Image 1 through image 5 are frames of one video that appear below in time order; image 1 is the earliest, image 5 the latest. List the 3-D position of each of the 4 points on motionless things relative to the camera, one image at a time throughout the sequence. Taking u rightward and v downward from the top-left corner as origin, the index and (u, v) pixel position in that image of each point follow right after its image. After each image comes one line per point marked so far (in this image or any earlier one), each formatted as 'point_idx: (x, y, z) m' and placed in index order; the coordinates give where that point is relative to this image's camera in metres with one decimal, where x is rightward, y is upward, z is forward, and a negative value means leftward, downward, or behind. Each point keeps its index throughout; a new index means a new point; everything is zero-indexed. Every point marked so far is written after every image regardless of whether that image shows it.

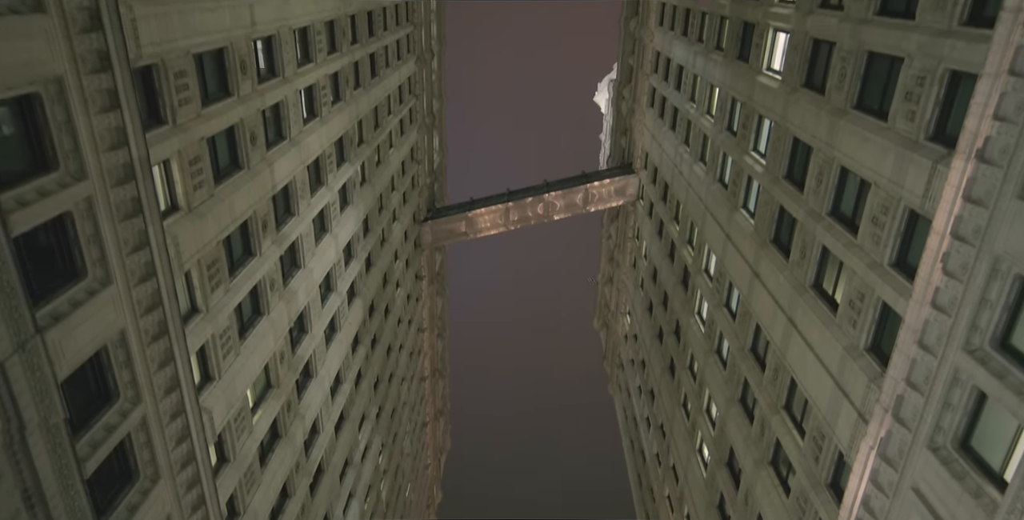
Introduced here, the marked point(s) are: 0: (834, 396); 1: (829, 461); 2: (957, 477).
0: (+8.8, -3.7, +19.1) m
1: (+9.1, -5.7, +20.0) m
2: (+8.6, -4.2, +13.6) m
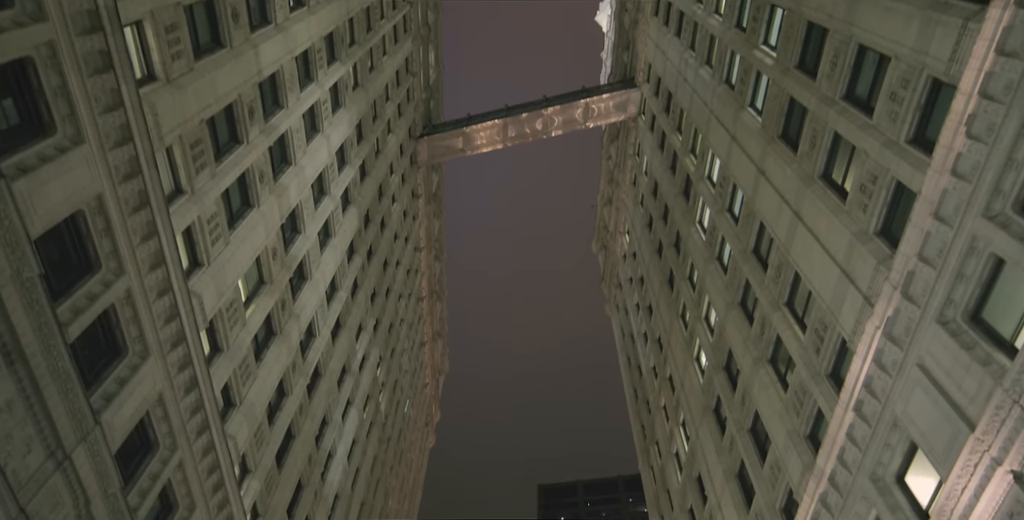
0: (+8.7, -0.6, +18.6) m
1: (+9.0, -2.5, +19.7) m
2: (+8.6, -1.7, +13.2) m
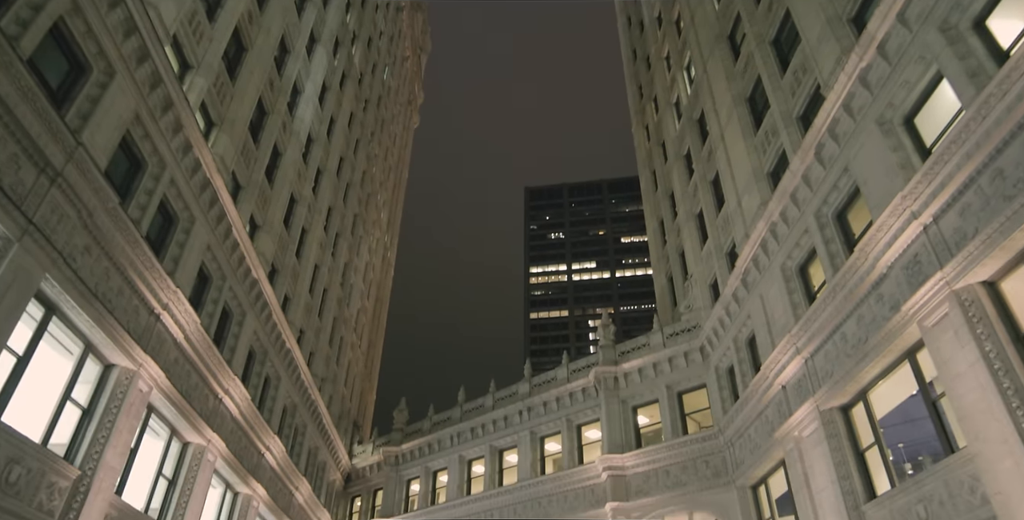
0: (+8.4, +9.4, +13.4) m
1: (+8.7, +8.2, +15.2) m
2: (+8.4, +6.4, +8.9) m
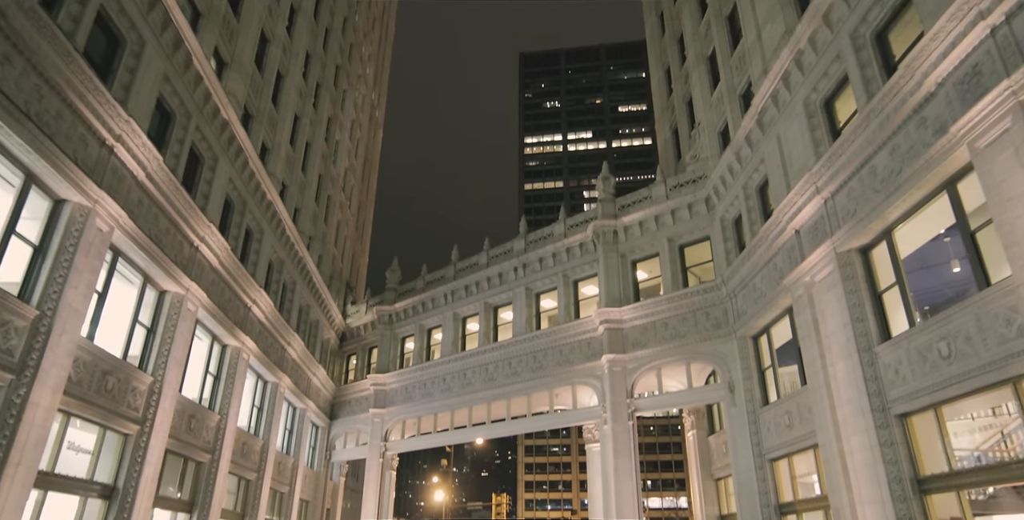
0: (+8.4, +12.5, +9.7) m
1: (+8.6, +11.5, +11.7) m
2: (+8.4, +8.6, +5.8) m
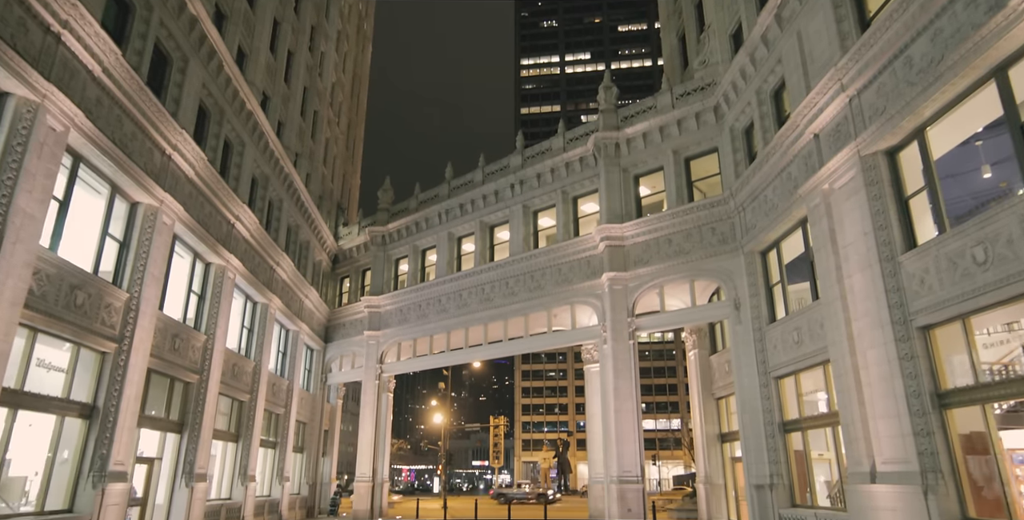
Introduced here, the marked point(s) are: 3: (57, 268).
0: (+8.3, +13.9, +7.1) m
1: (+8.5, +13.1, +9.2) m
2: (+8.3, +9.6, +3.6) m
3: (-10.5, -0.2, +16.1) m
